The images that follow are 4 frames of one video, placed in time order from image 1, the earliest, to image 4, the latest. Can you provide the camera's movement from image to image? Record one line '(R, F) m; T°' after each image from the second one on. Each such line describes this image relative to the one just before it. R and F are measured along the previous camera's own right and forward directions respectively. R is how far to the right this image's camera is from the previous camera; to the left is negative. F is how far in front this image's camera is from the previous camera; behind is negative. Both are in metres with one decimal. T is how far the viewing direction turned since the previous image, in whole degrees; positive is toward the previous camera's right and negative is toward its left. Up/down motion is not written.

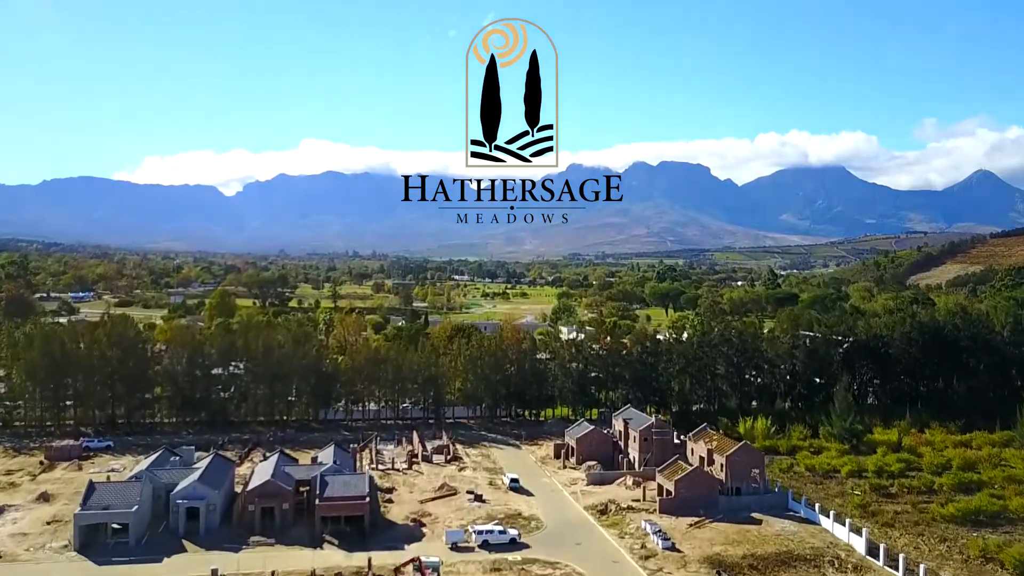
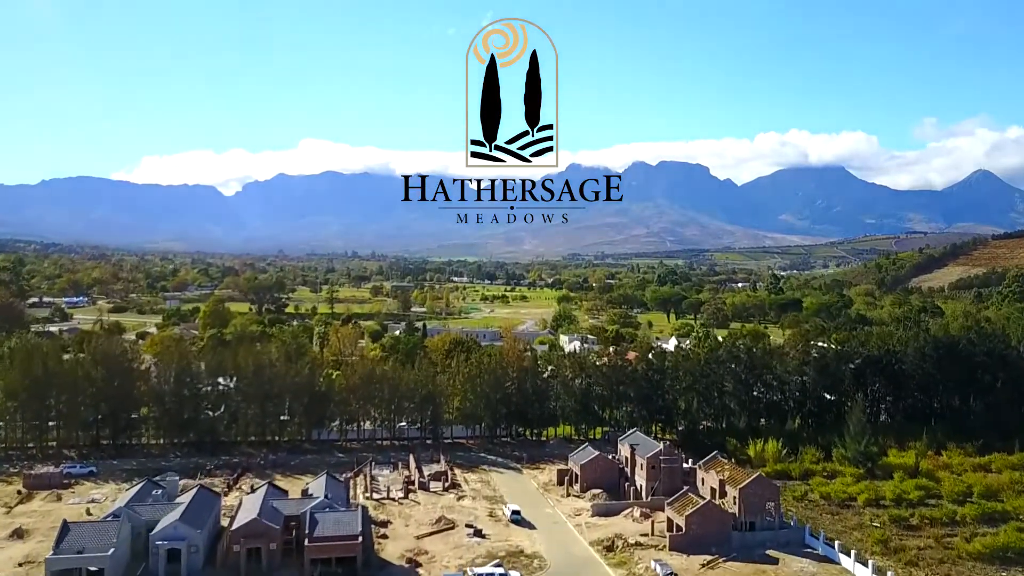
(-0.1, +2.6) m; 0°
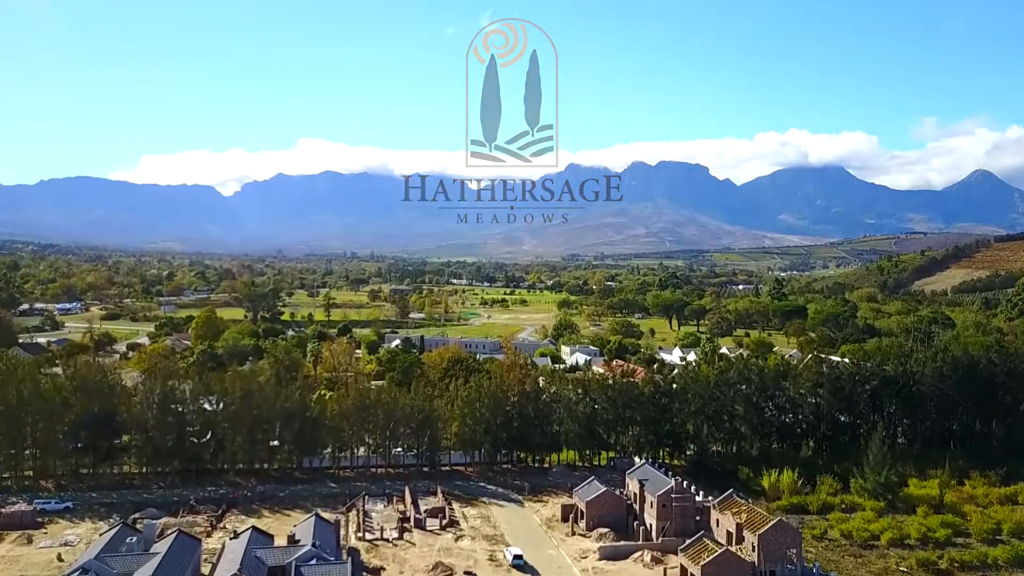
(-0.1, +3.2) m; 0°
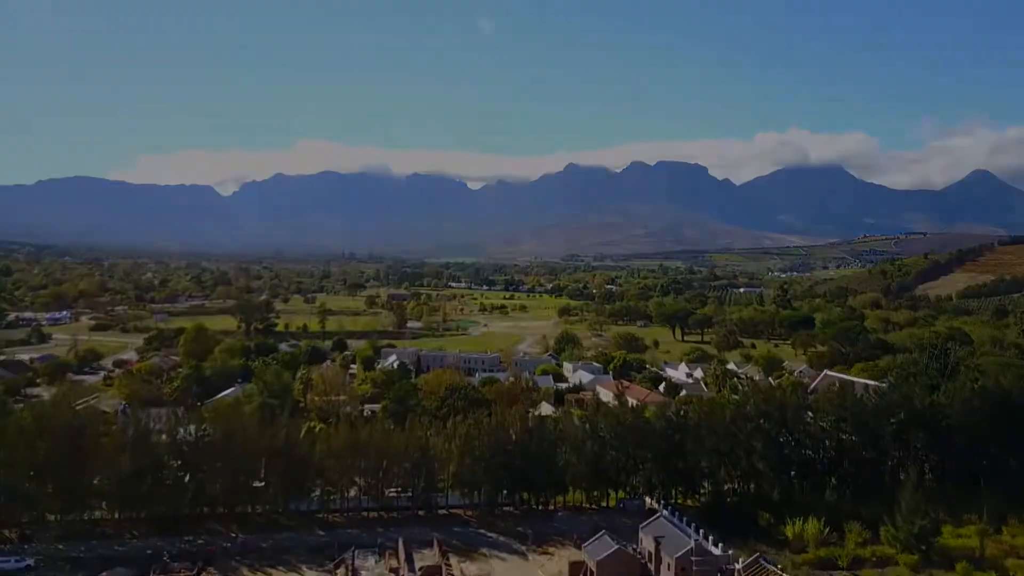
(-0.2, +4.6) m; 0°
